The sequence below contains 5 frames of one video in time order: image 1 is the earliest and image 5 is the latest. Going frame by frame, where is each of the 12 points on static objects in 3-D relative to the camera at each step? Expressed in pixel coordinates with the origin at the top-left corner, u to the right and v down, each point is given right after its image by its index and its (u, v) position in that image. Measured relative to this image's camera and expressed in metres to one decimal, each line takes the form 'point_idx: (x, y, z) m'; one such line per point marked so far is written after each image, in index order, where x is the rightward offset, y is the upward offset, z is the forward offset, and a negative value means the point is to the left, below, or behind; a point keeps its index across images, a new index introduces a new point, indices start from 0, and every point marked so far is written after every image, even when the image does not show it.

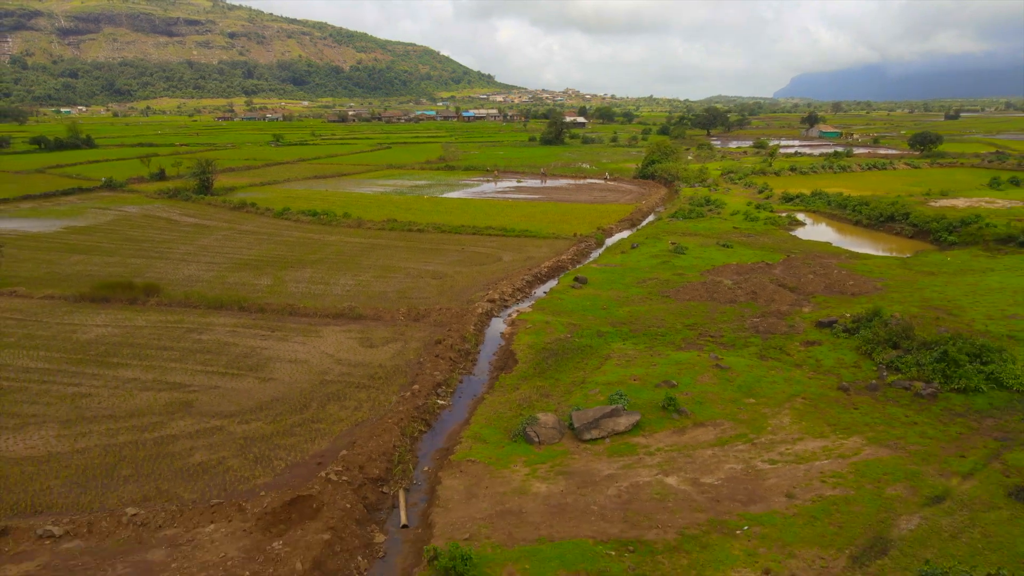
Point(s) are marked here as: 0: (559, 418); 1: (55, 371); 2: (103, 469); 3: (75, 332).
0: (+0.8, -2.1, +13.0) m
1: (-9.8, -1.7, +16.8) m
2: (-6.4, -2.8, +12.2) m
3: (-10.9, -1.1, +19.5) m
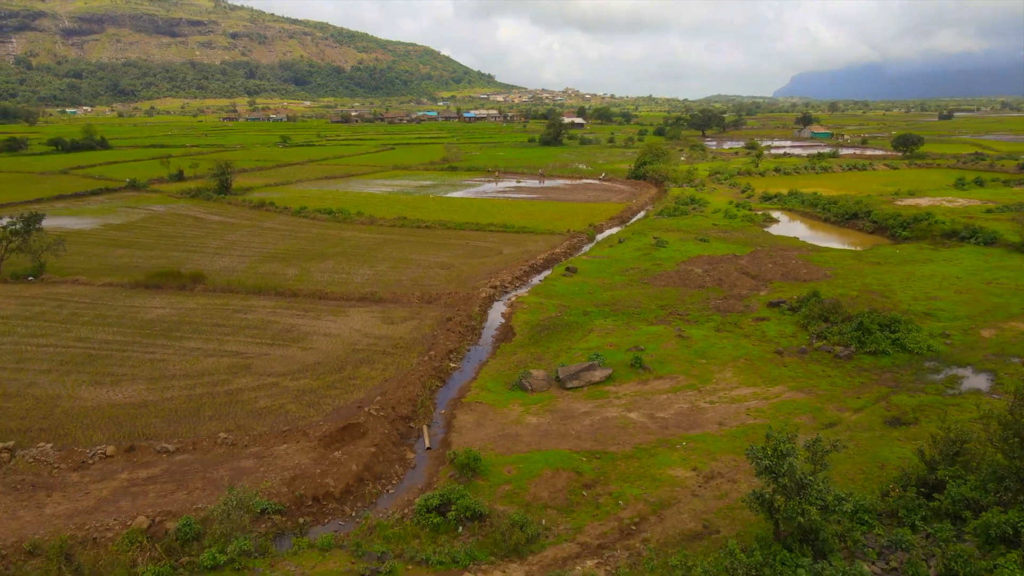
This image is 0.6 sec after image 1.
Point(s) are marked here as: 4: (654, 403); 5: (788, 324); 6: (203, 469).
0: (+0.7, -1.8, +16.3) m
1: (-9.8, -1.4, +20.2) m
2: (-6.4, -2.4, +15.6) m
3: (-11.0, -0.7, +22.8) m
4: (+2.7, -2.1, +14.6) m
5: (+6.9, -0.9, +19.4) m
6: (-5.1, -2.9, +12.8) m
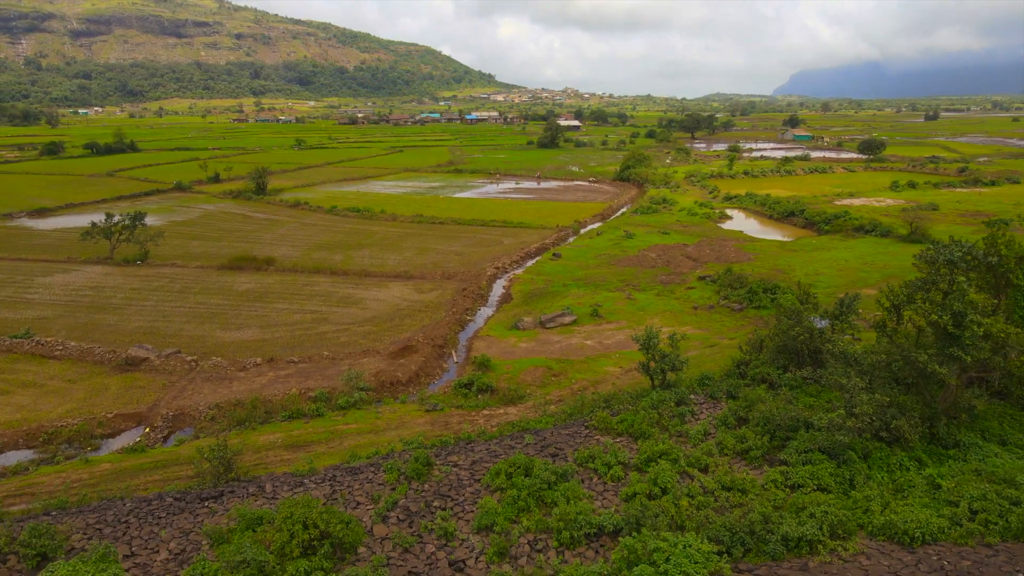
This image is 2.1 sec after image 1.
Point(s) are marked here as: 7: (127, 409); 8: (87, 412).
0: (+0.7, -1.0, +24.1) m
1: (-9.9, -0.6, +28.0) m
2: (-6.5, -1.6, +23.4) m
3: (-11.0, +0.1, +30.7) m
4: (+2.6, -1.3, +22.5) m
5: (+6.8, -0.1, +27.3) m
6: (-5.2, -2.1, +20.6) m
7: (-8.9, -2.8, +17.9) m
8: (-9.7, -2.8, +17.8) m
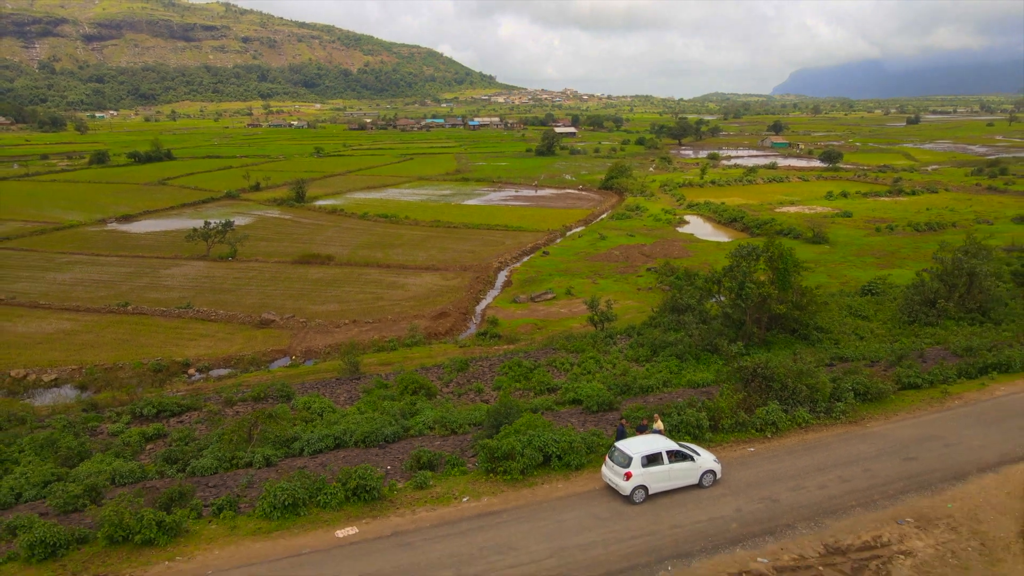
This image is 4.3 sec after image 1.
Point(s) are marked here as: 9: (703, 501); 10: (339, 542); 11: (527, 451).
0: (+0.7, -0.4, +35.3) m
1: (-9.9, 0.0, +39.2) m
2: (-6.5, -1.0, +34.6) m
3: (-11.0, +0.7, +41.8) m
4: (+2.6, -0.8, +33.7) m
5: (+6.8, +0.5, +38.4) m
6: (-5.2, -1.6, +31.8) m
7: (-8.9, -2.2, +29.1) m
8: (-9.7, -2.2, +29.0) m
9: (+2.6, -2.8, +10.3) m
10: (-2.2, -3.1, +9.7) m
11: (+0.2, -2.4, +11.6) m
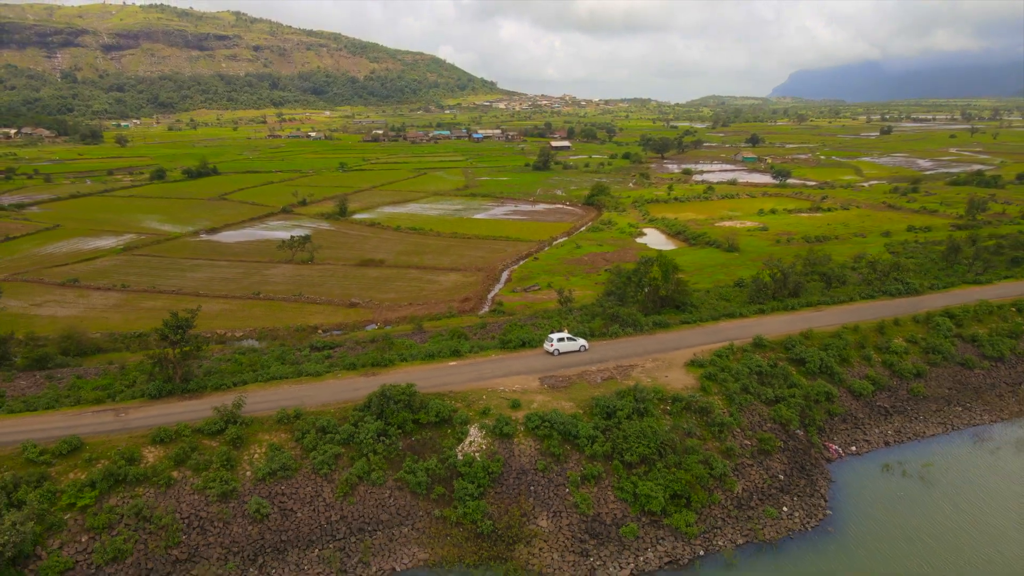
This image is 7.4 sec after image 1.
0: (+0.7, 0.0, +53.2) m
1: (-9.9, +0.4, +57.1) m
2: (-6.5, -0.7, +52.5) m
3: (-11.0, +1.1, +59.8) m
4: (+2.6, -0.4, +51.6) m
5: (+6.8, +0.9, +56.3) m
6: (-5.2, -1.2, +49.7) m
7: (-9.0, -1.8, +47.1) m
8: (-9.8, -1.9, +47.0) m
9: (+2.5, -2.4, +28.3) m
10: (-2.2, -2.8, +27.6) m
11: (+0.2, -2.1, +29.5) m
